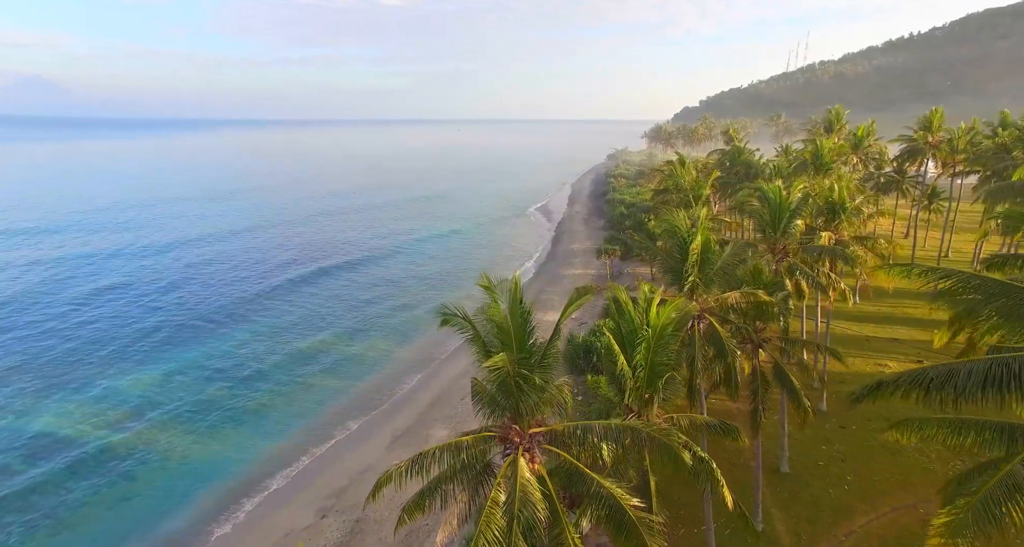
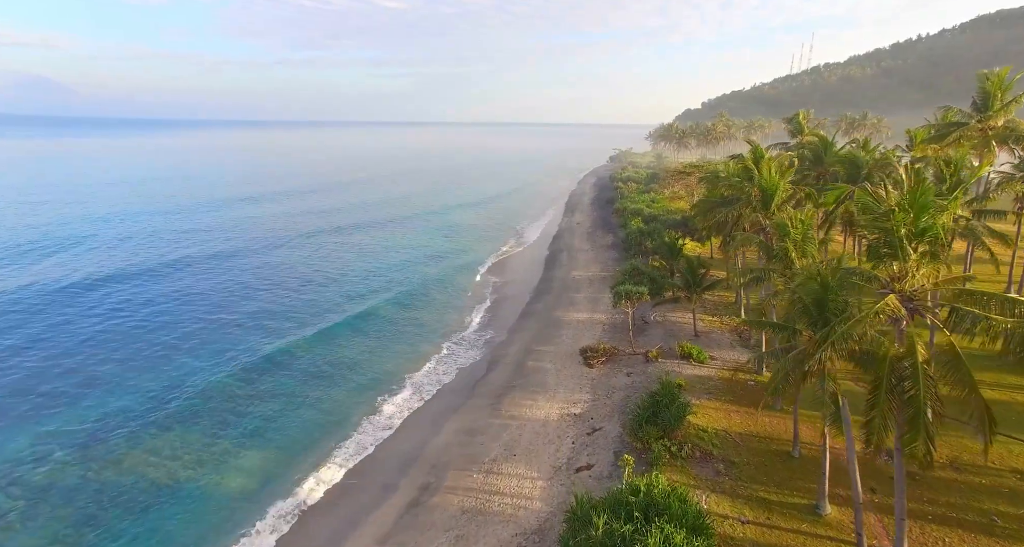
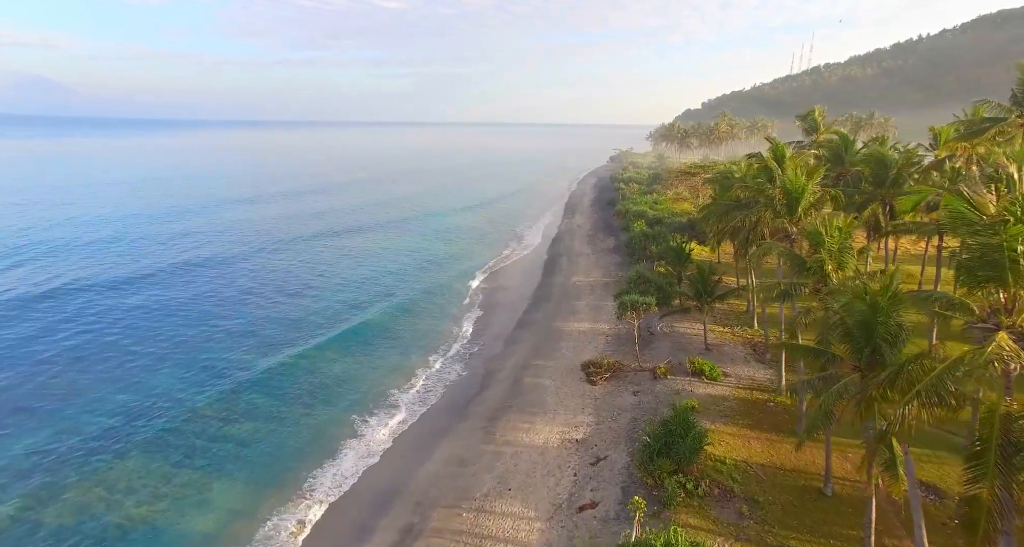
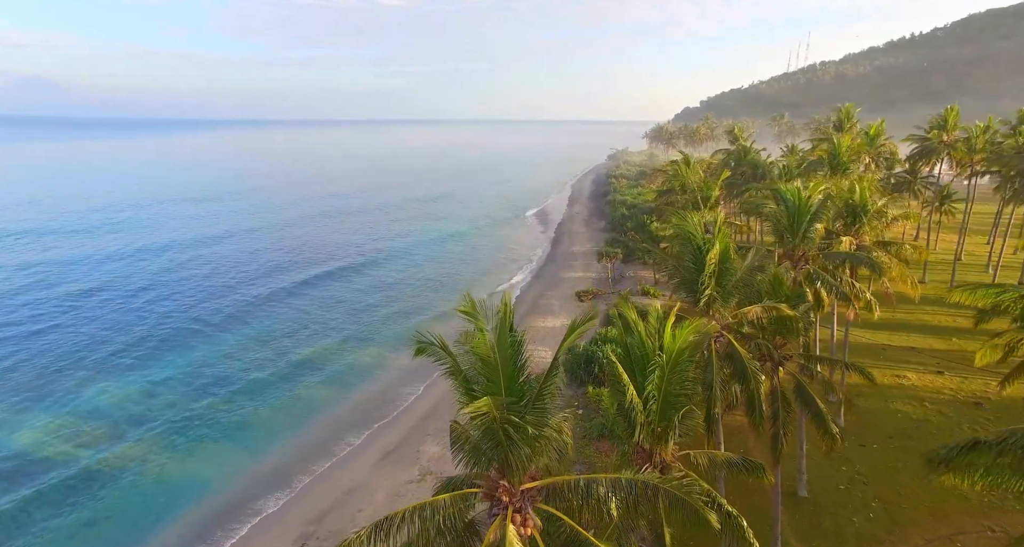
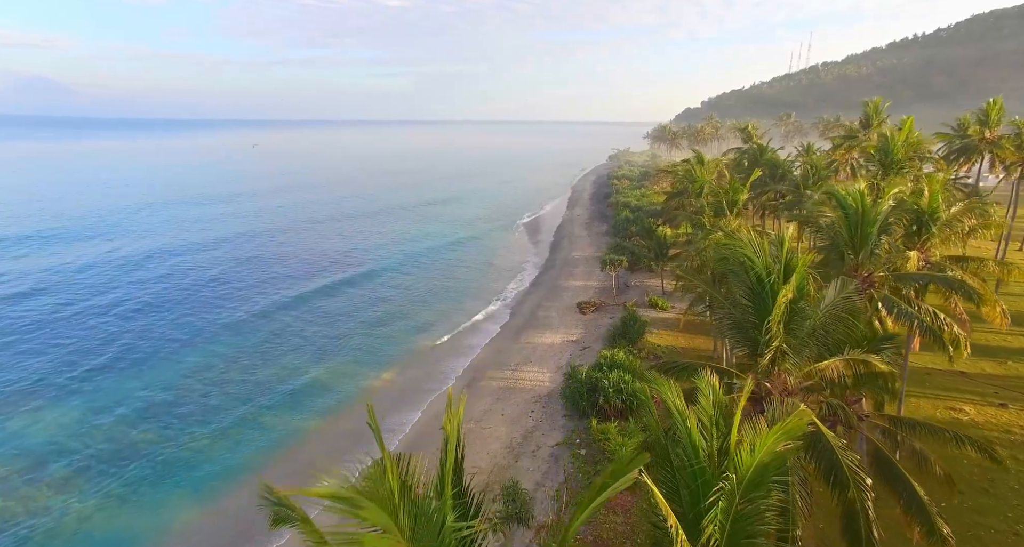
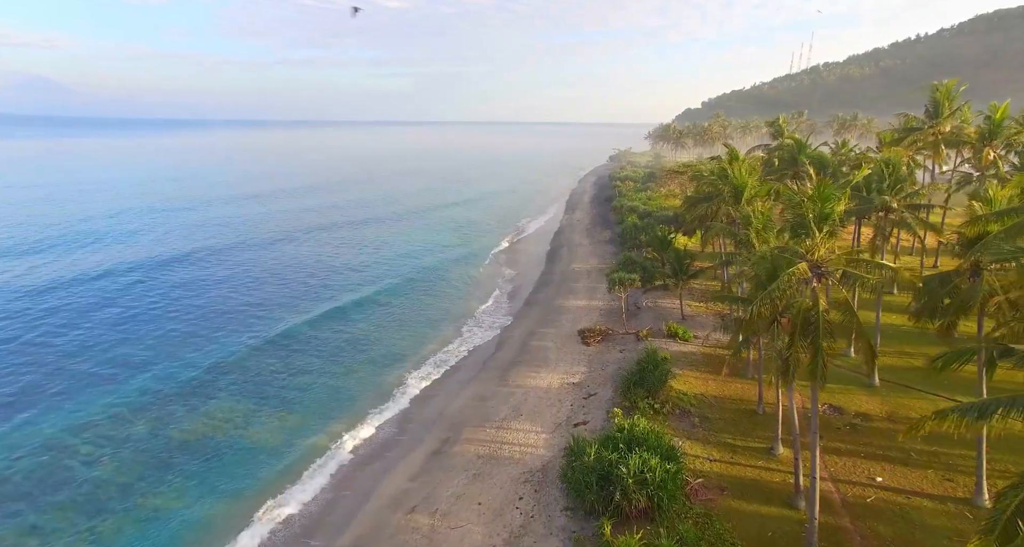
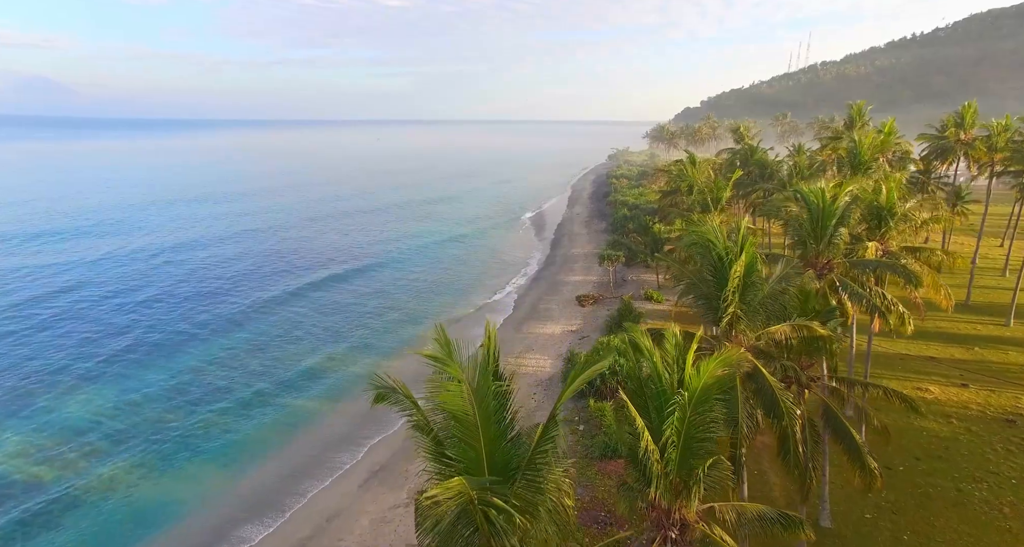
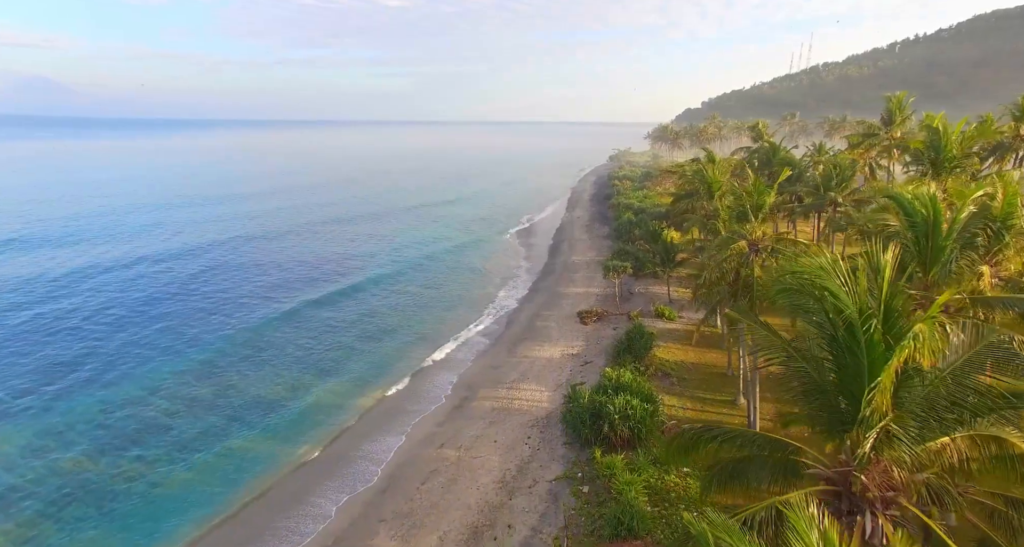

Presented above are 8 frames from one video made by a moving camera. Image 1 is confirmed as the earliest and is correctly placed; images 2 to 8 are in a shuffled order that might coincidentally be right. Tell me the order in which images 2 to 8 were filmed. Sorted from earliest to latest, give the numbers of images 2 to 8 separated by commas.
4, 7, 5, 8, 6, 2, 3
